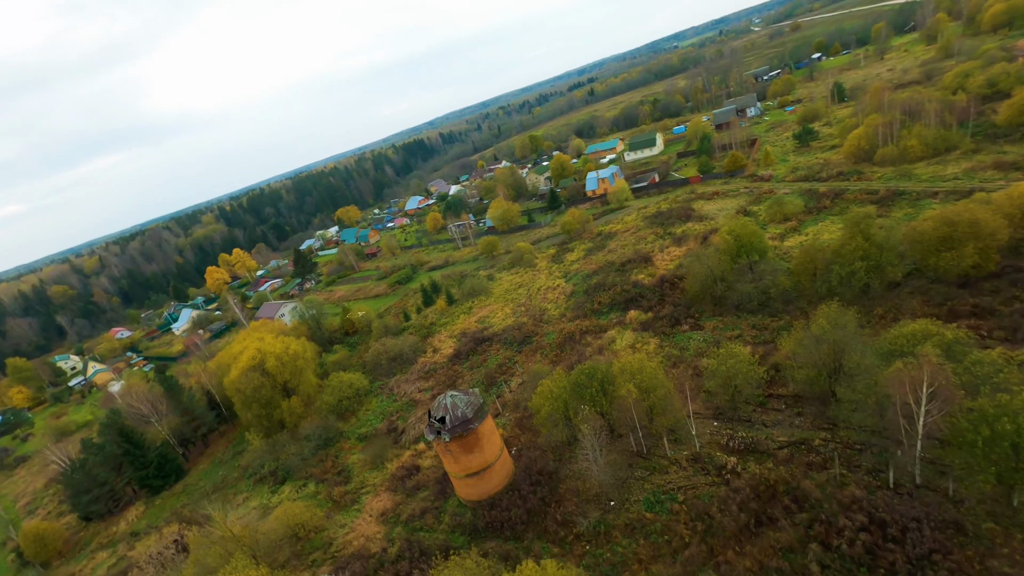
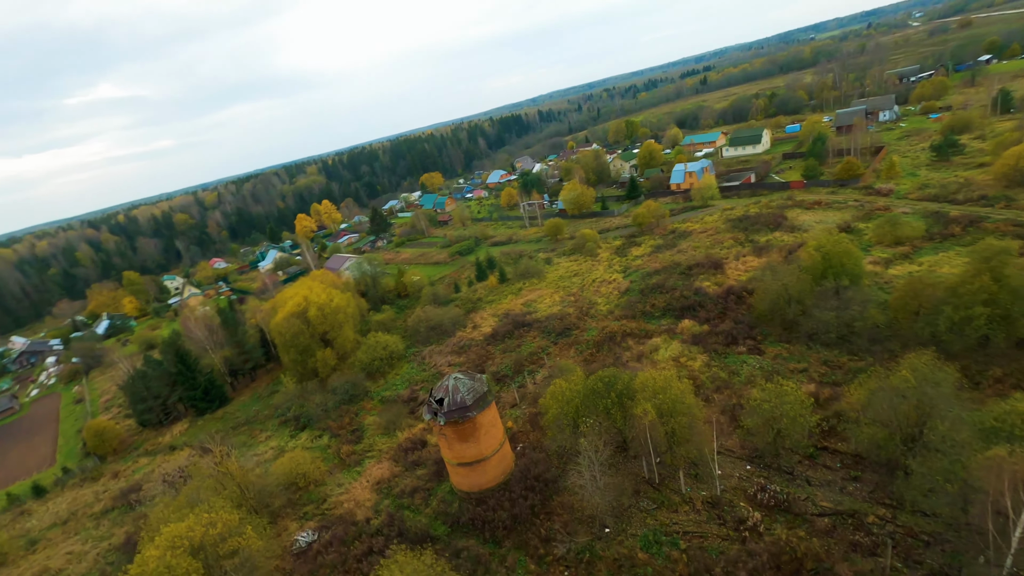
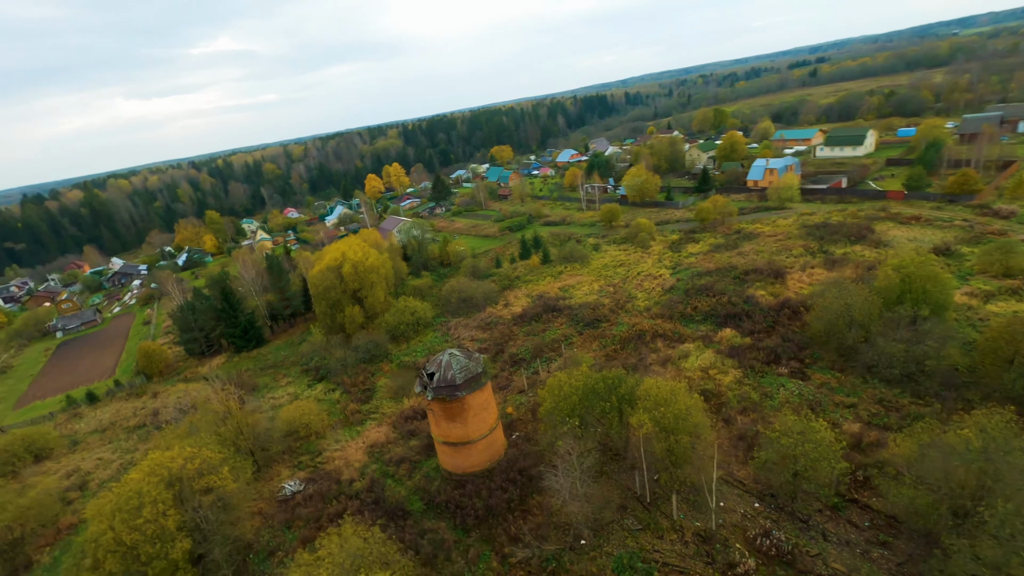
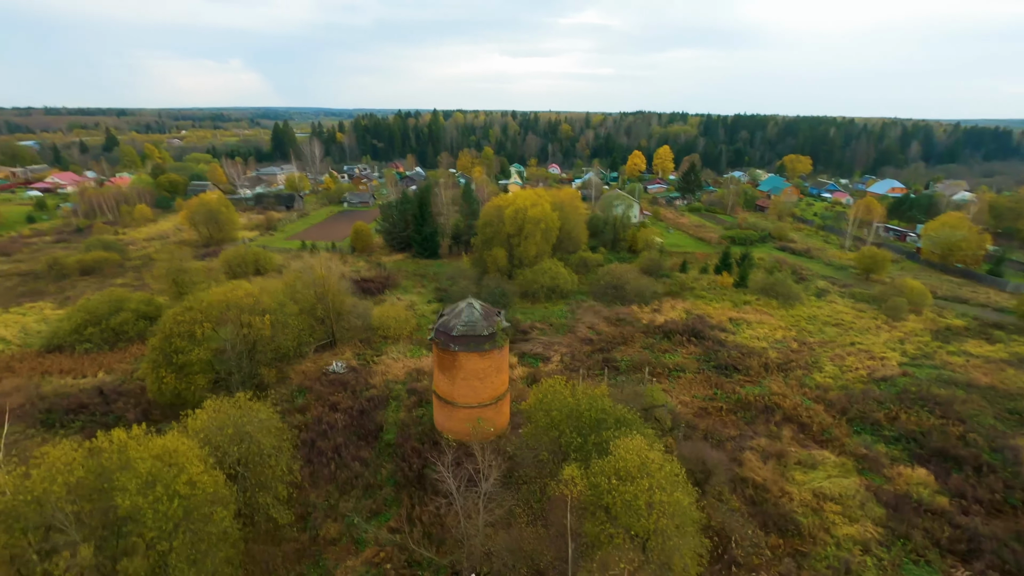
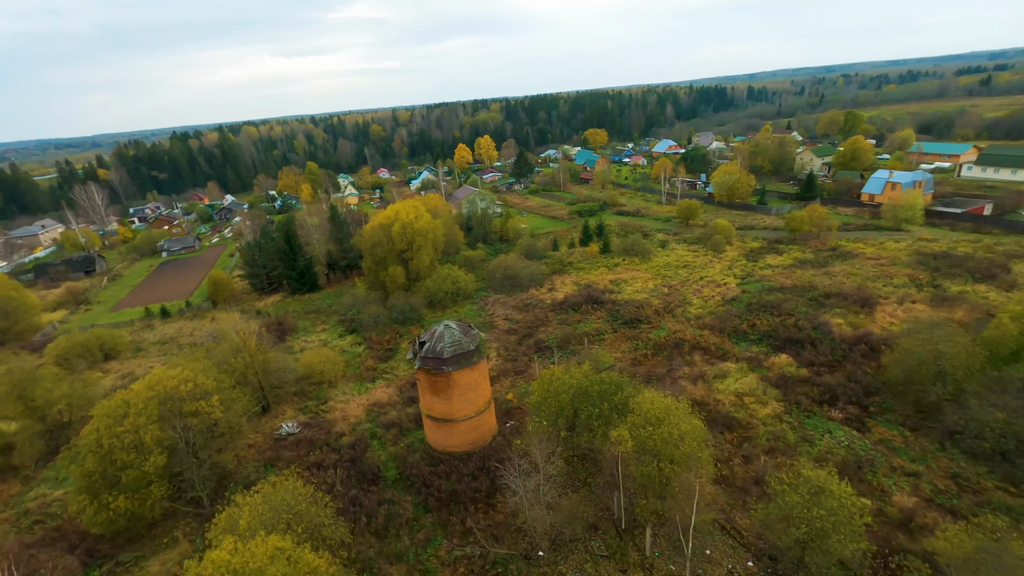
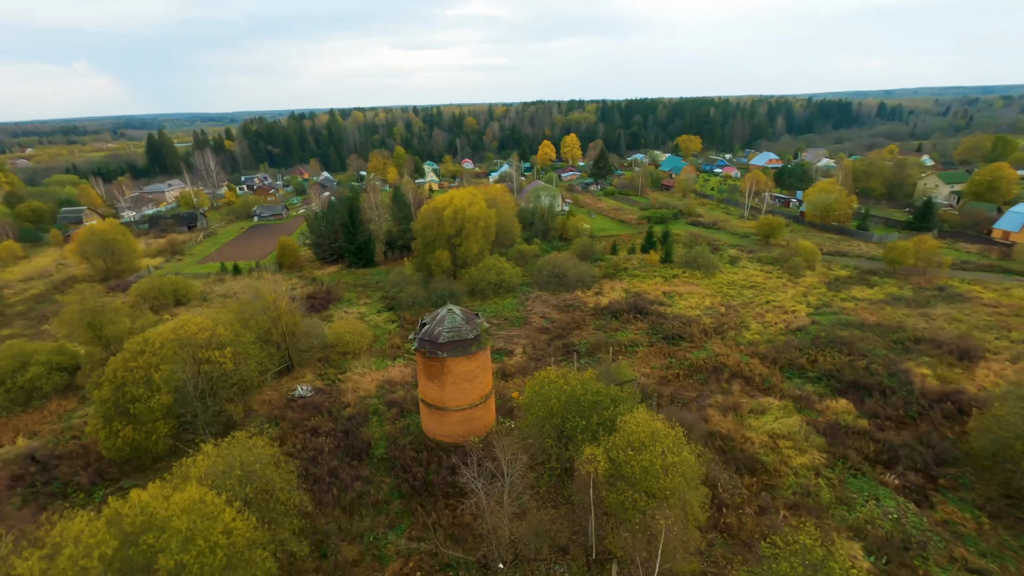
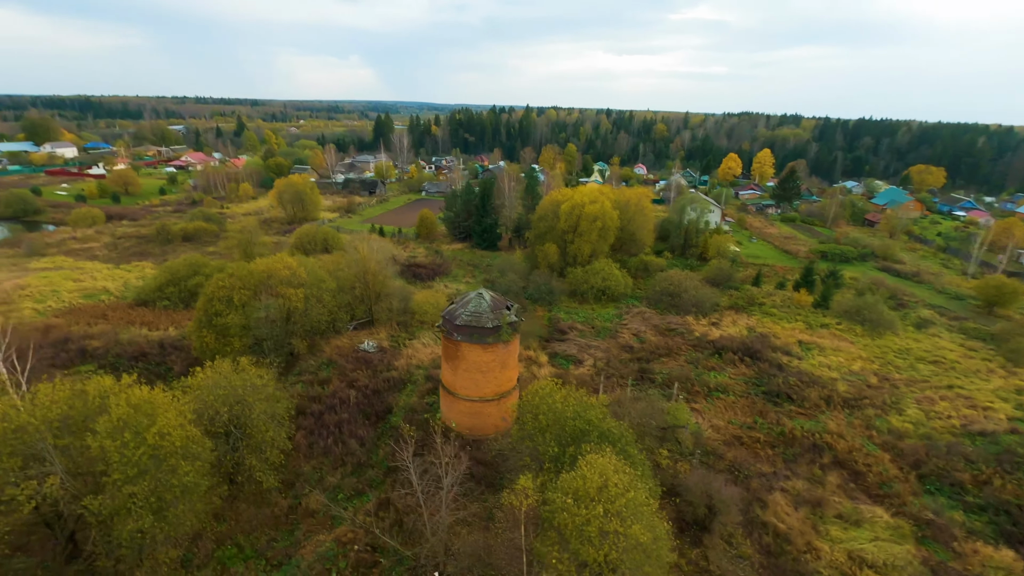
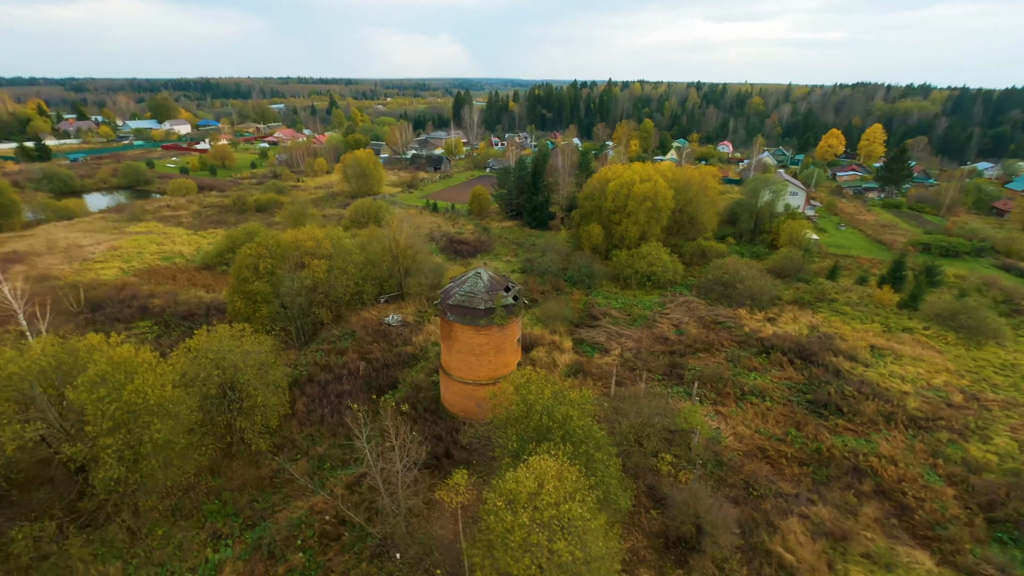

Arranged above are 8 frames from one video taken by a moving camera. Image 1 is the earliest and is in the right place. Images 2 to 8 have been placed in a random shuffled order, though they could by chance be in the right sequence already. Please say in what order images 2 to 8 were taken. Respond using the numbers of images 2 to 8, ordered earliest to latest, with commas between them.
2, 3, 5, 6, 4, 7, 8
